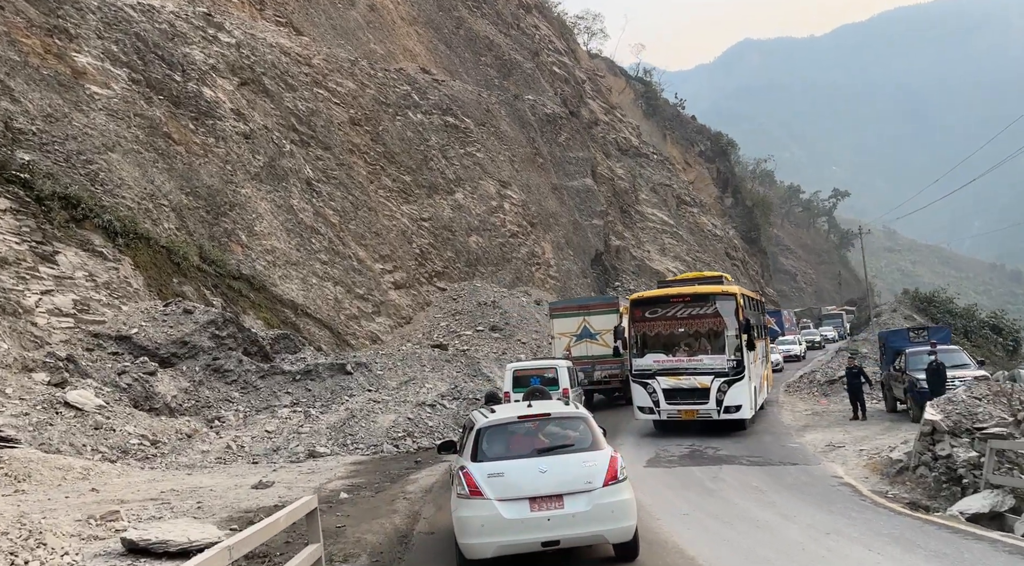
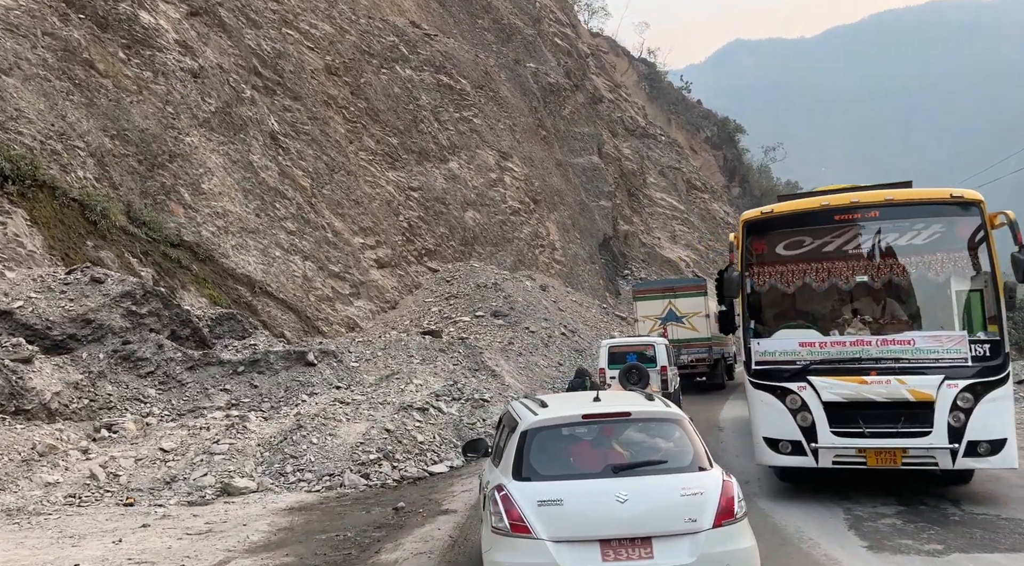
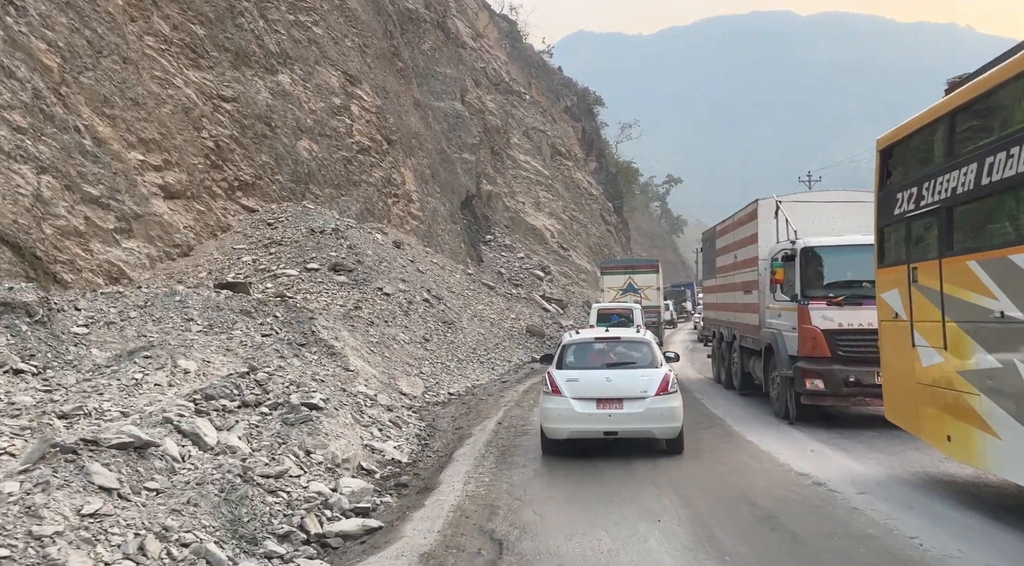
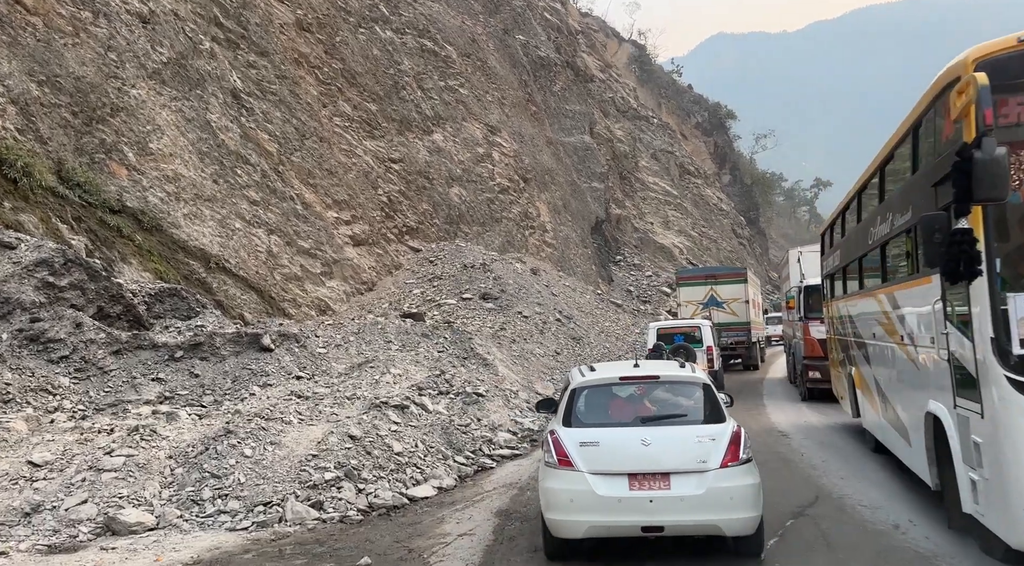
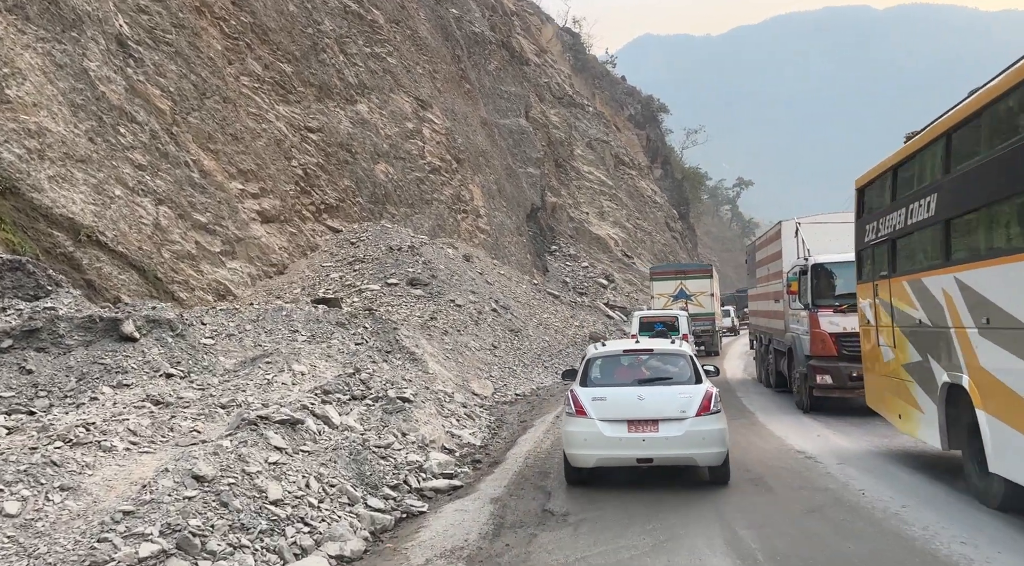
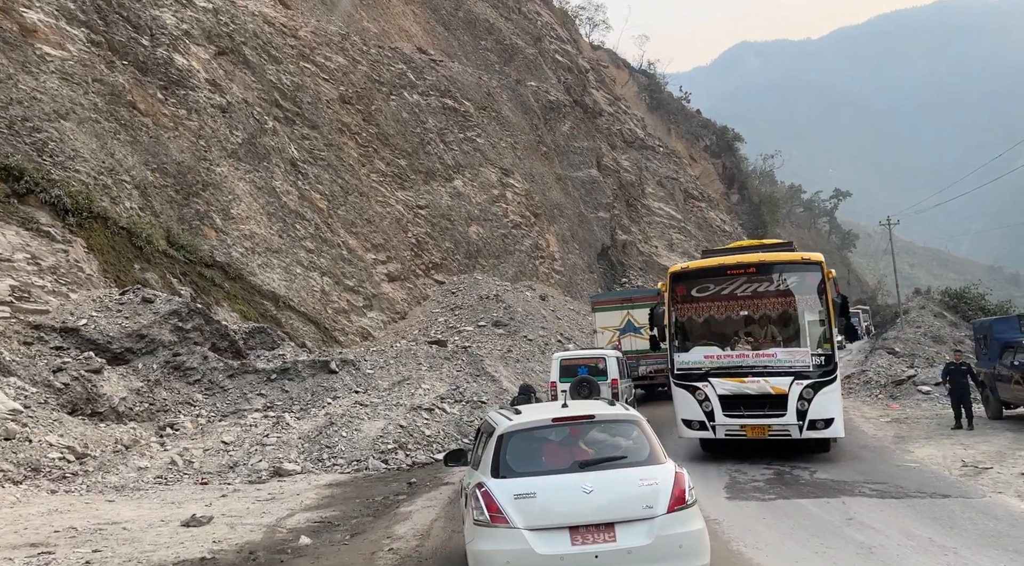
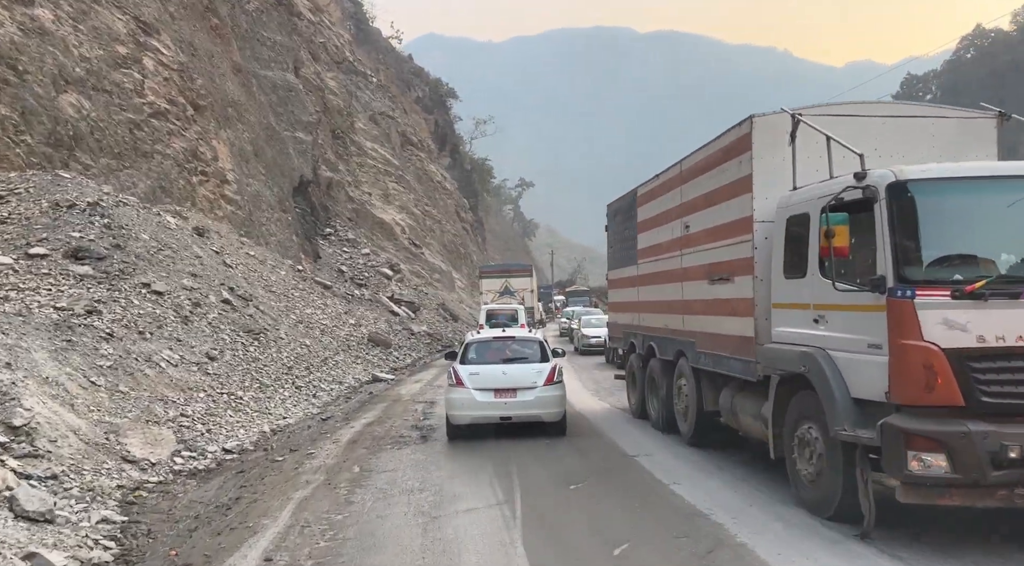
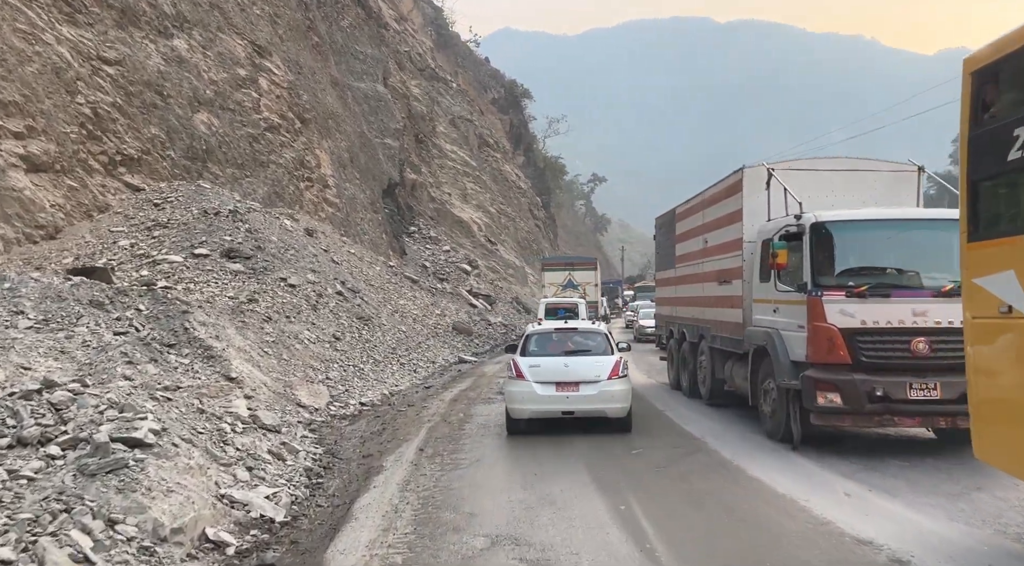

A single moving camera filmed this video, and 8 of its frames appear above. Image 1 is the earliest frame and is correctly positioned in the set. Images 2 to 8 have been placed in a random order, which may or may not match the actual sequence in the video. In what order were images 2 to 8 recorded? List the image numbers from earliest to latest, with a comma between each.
6, 2, 4, 5, 3, 8, 7
